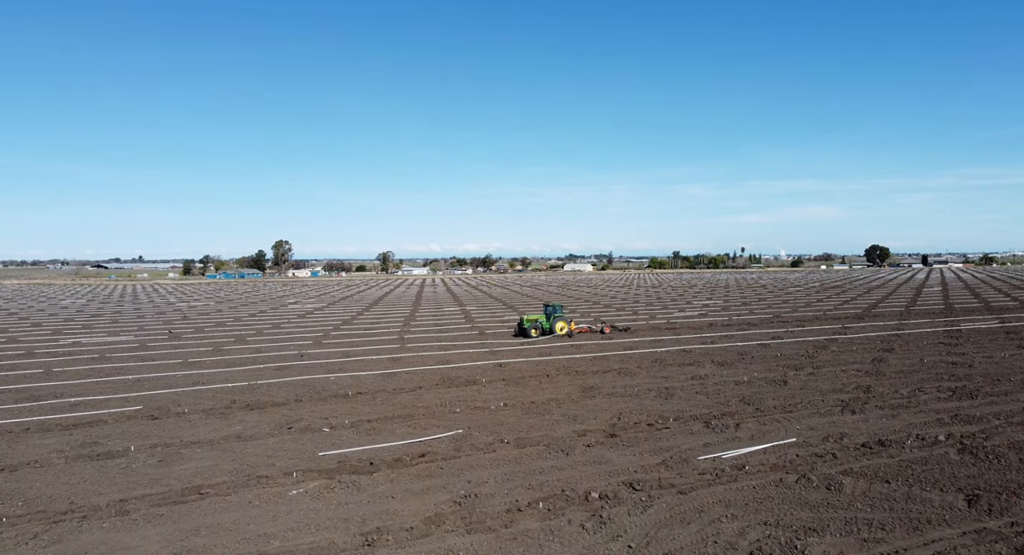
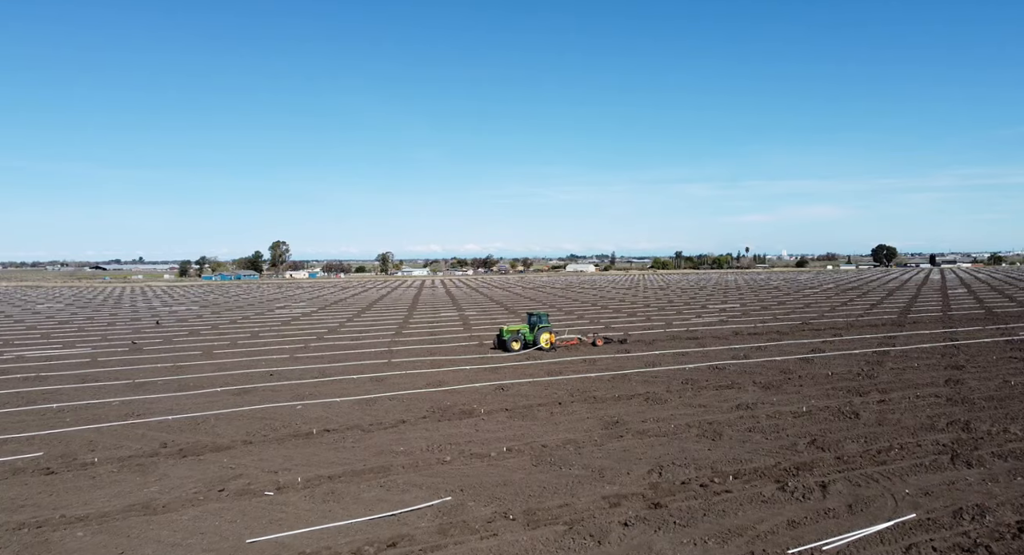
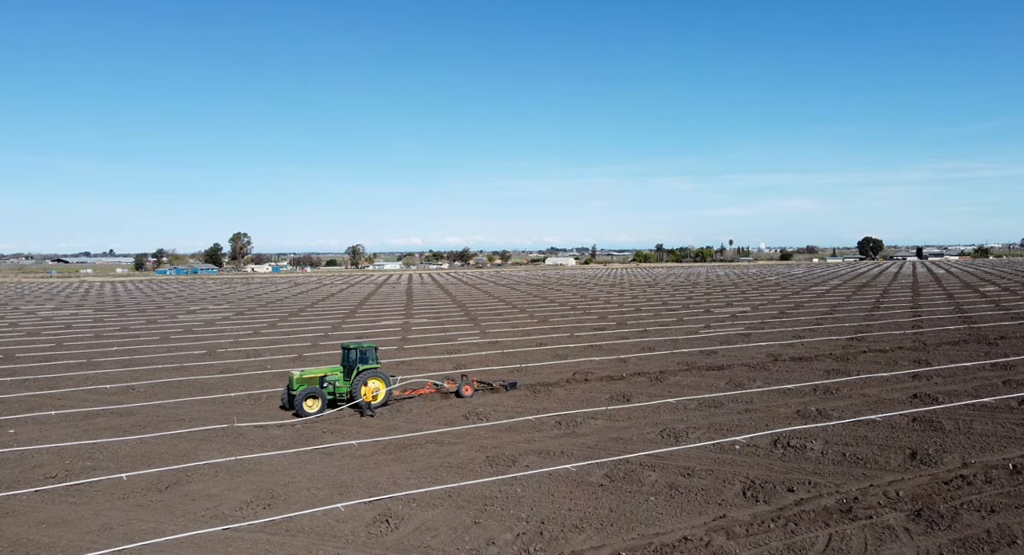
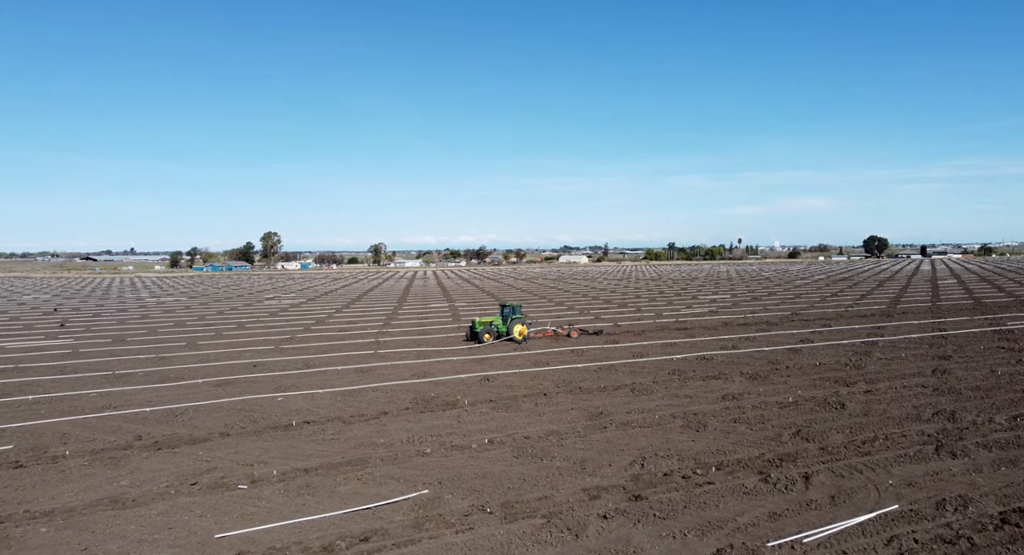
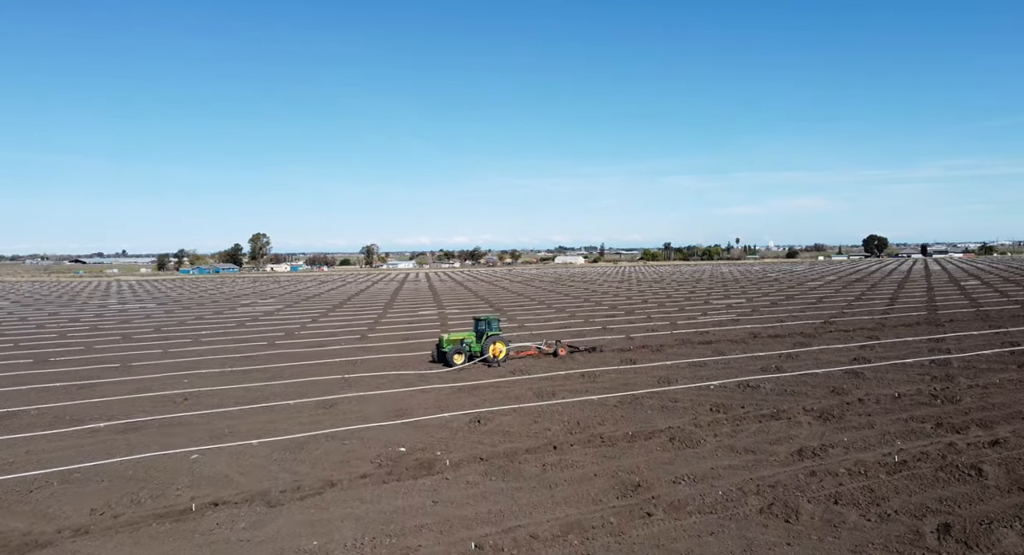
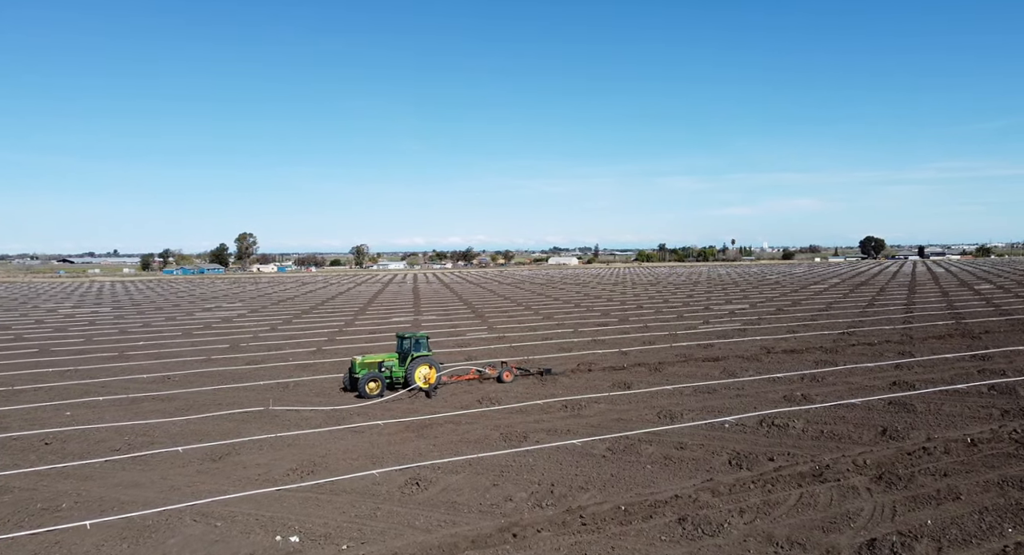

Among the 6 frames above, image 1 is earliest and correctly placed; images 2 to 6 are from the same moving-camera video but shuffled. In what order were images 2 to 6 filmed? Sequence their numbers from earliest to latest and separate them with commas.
2, 4, 5, 6, 3
